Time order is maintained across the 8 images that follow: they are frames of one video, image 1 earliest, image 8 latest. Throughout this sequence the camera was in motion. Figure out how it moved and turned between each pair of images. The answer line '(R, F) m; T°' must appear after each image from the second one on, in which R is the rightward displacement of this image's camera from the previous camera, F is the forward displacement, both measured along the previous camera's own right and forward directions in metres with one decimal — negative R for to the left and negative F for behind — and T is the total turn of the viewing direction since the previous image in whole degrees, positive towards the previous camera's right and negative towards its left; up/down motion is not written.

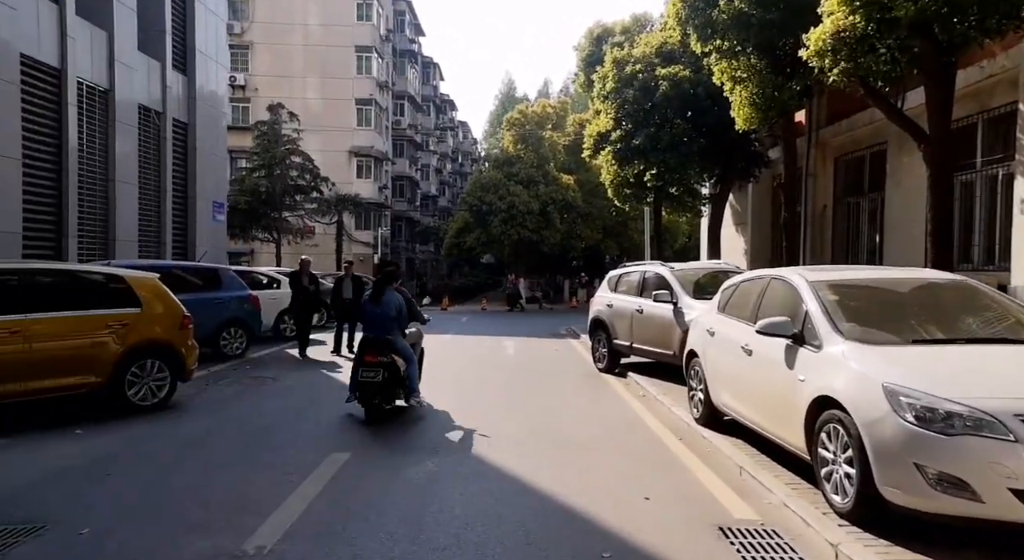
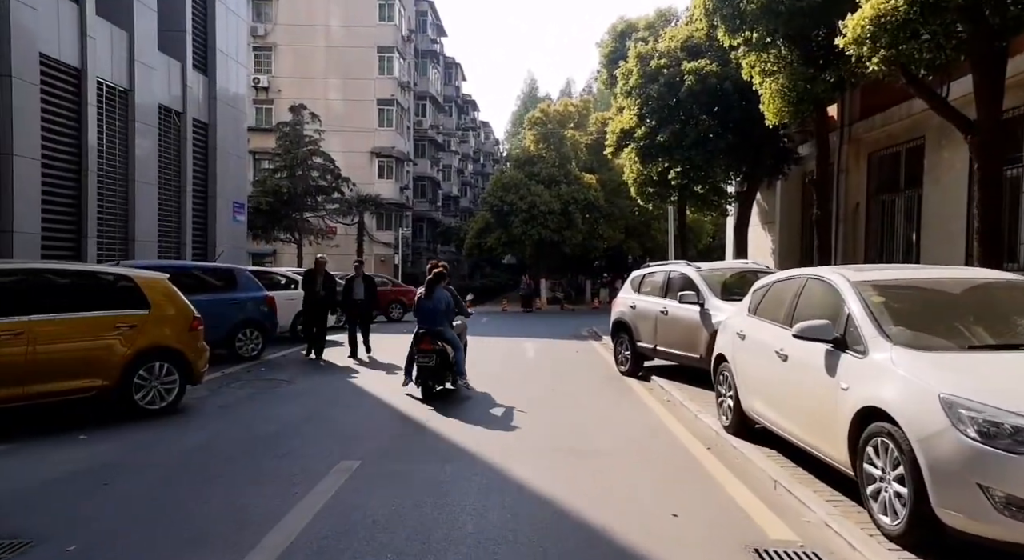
(0.0, +0.3) m; -2°
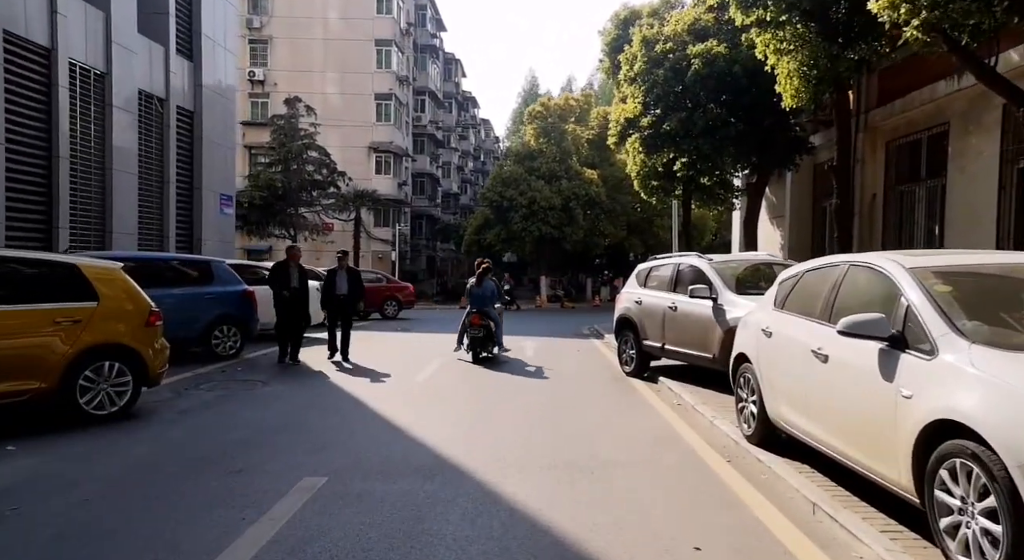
(+0.1, +0.8) m; 0°
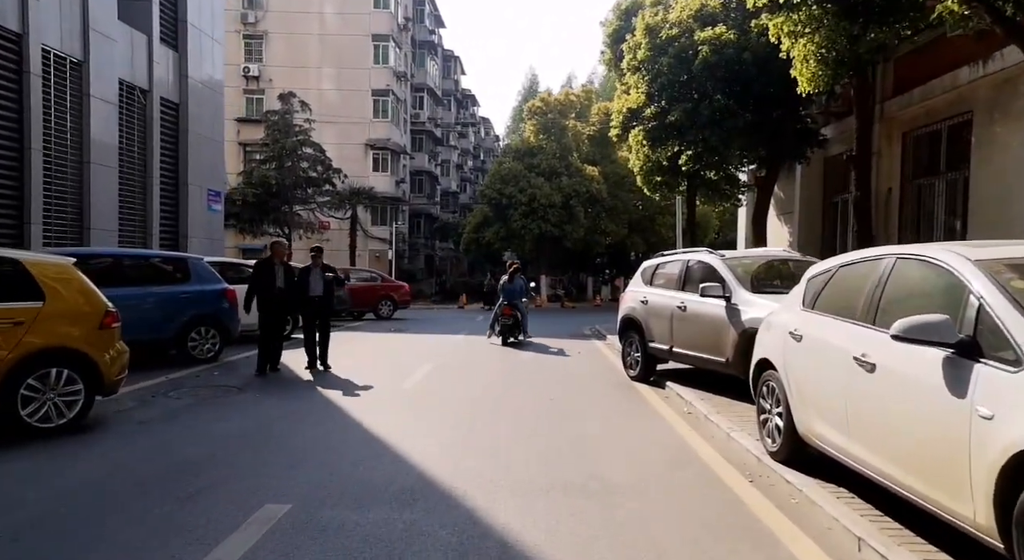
(0.0, +0.7) m; 0°
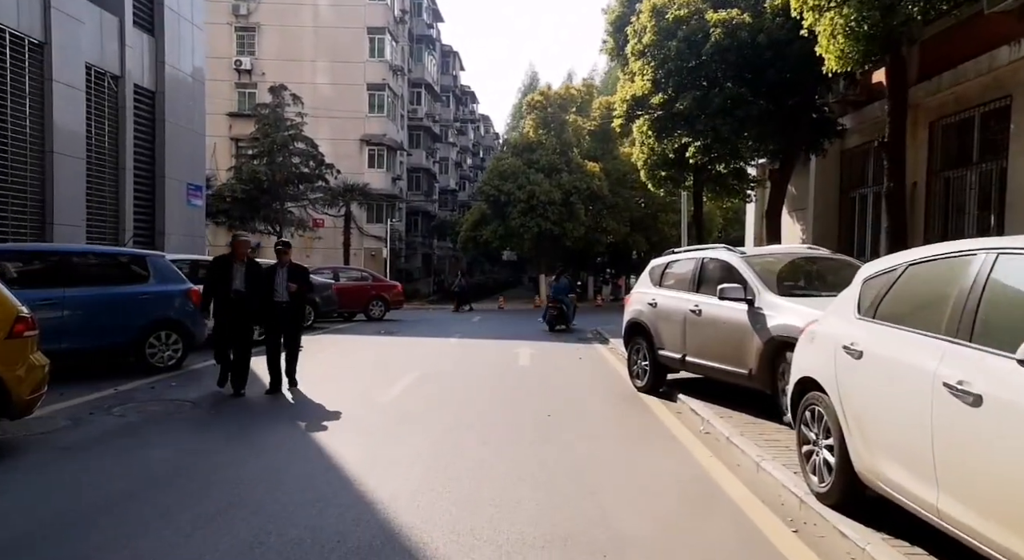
(+0.1, +1.0) m; 0°
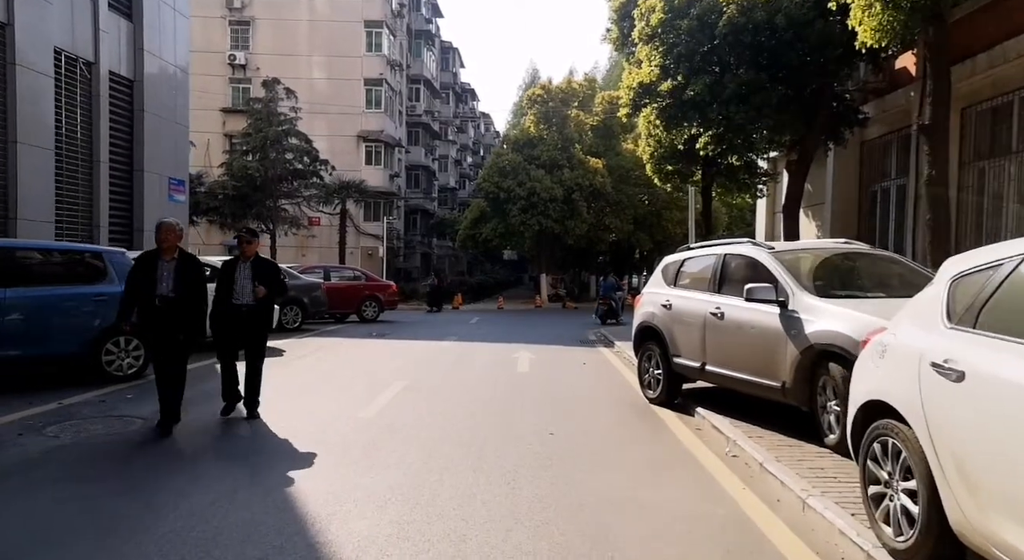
(0.0, +0.9) m; 0°
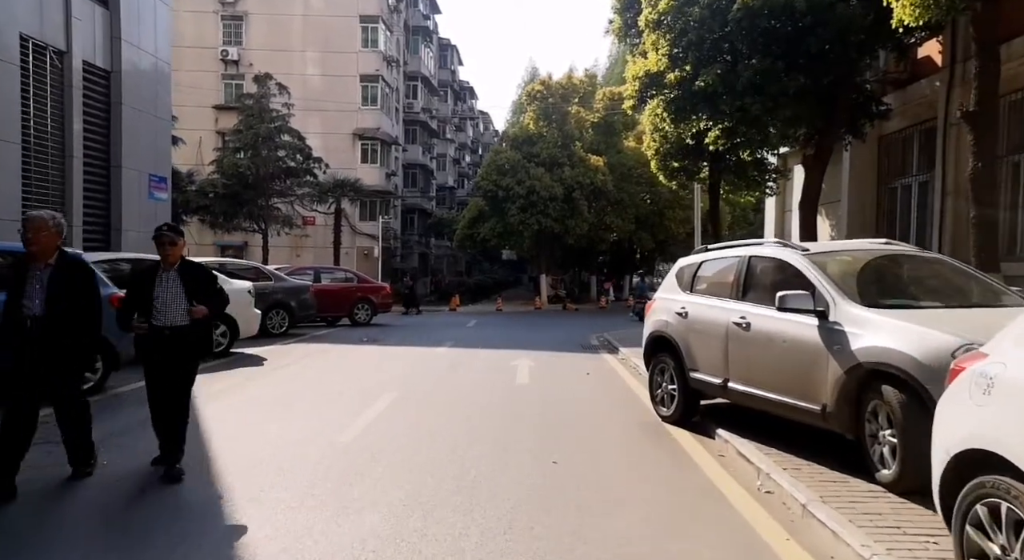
(0.0, +0.8) m; 0°
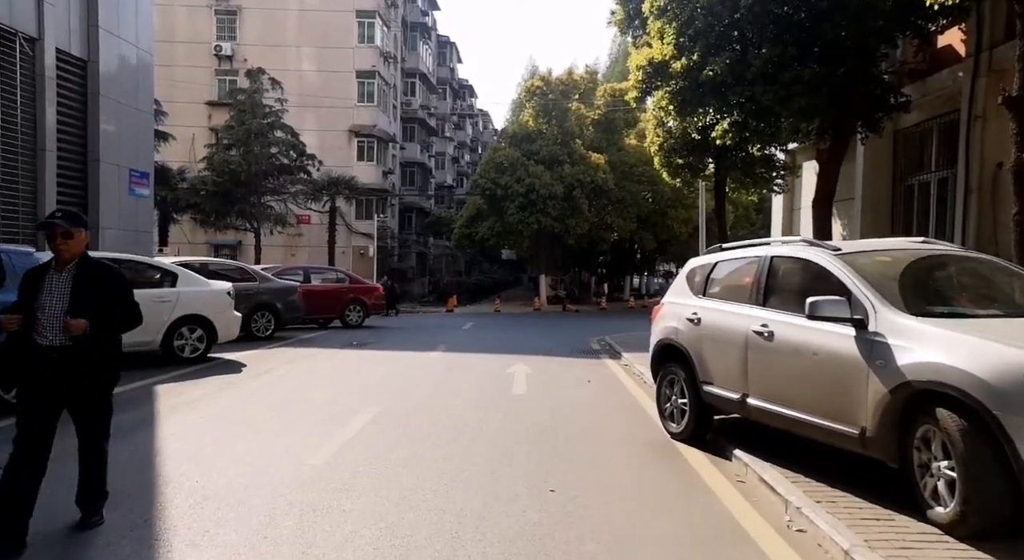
(+0.1, +0.7) m; 0°
